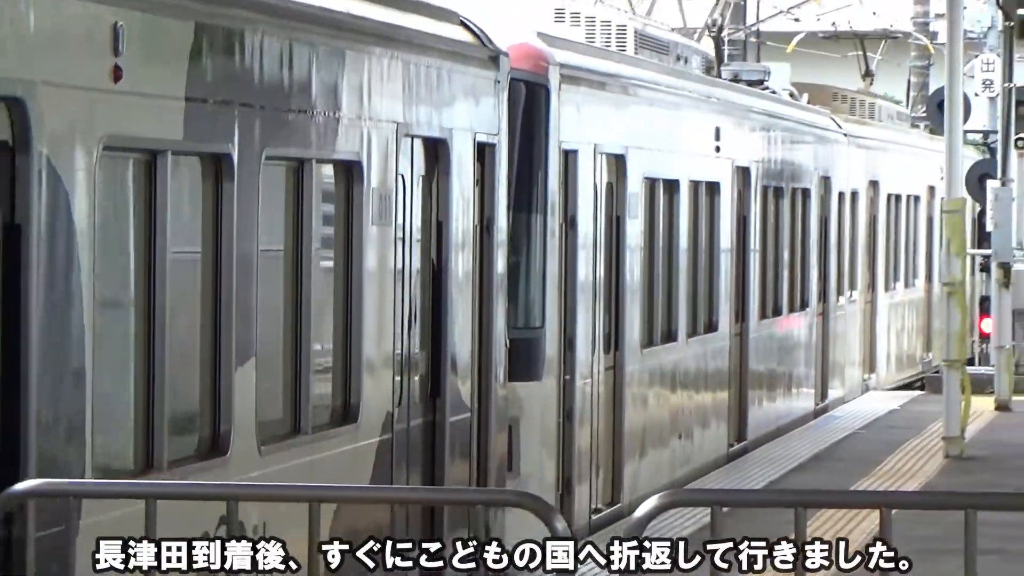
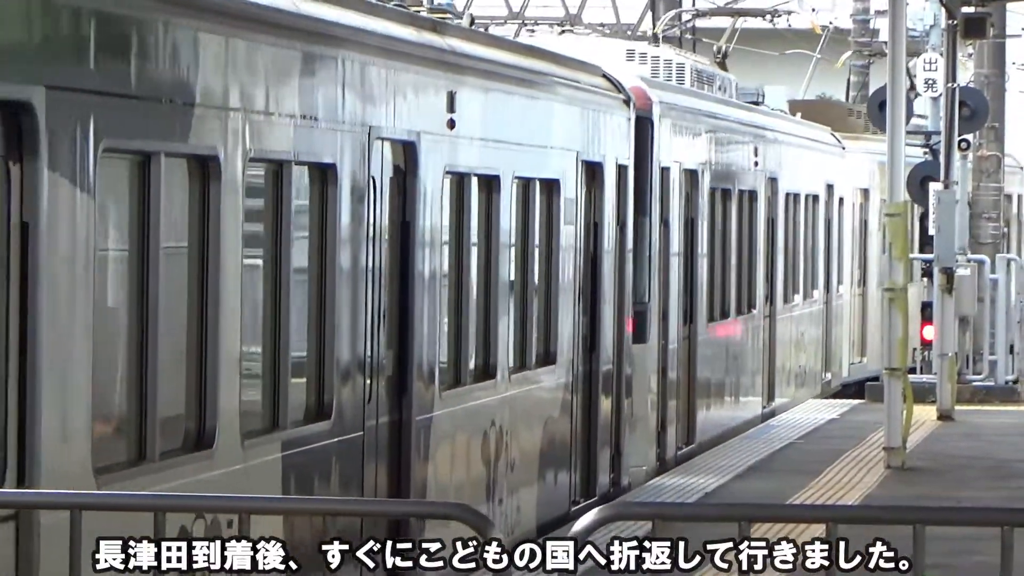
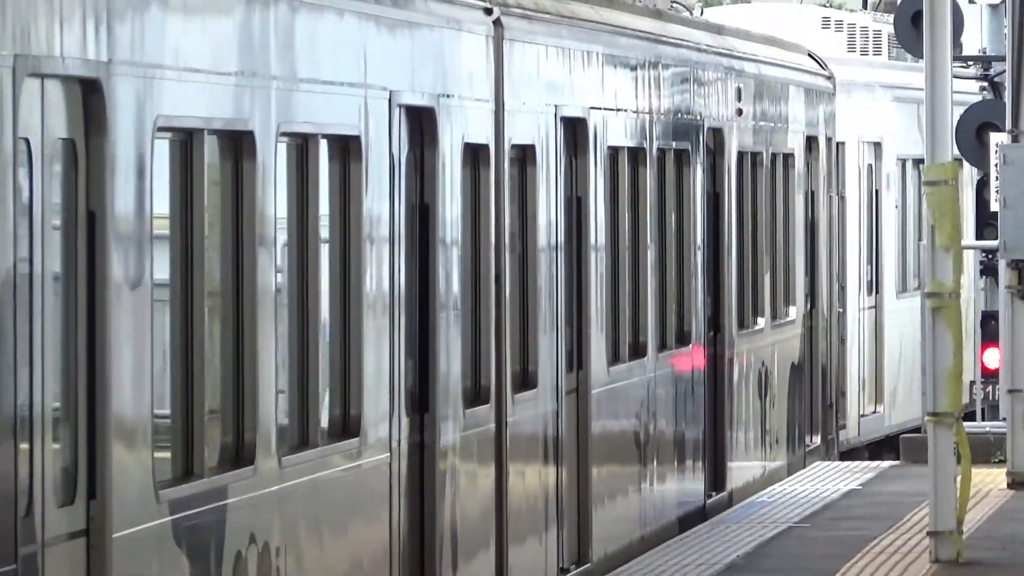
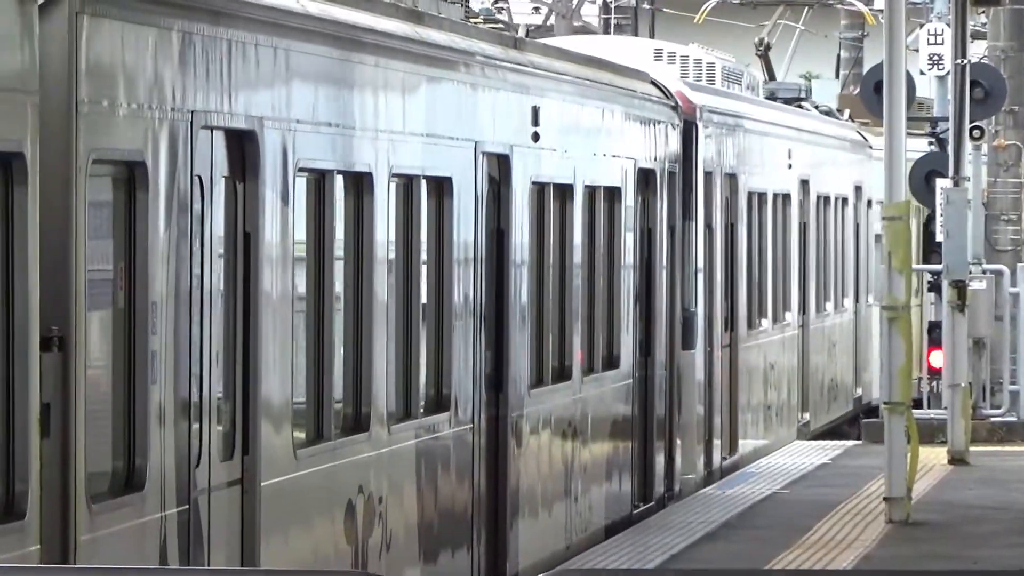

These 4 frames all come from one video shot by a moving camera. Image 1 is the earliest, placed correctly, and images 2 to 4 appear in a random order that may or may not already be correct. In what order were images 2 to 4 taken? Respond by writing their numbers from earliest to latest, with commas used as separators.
2, 4, 3
